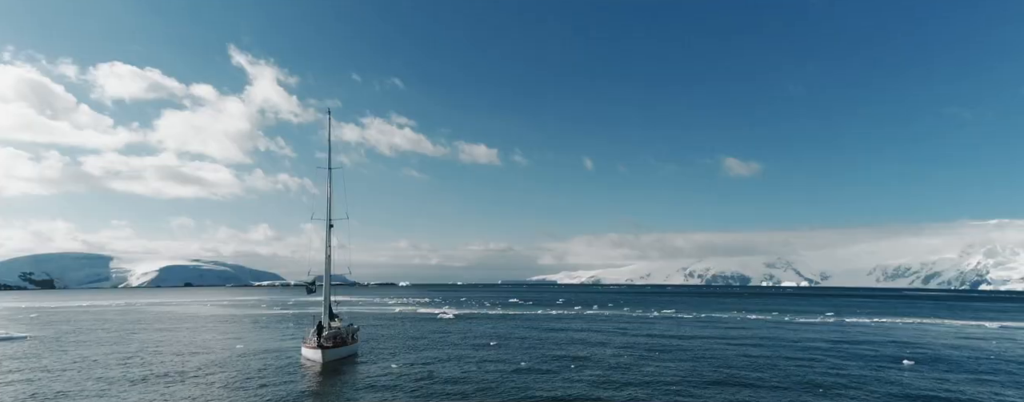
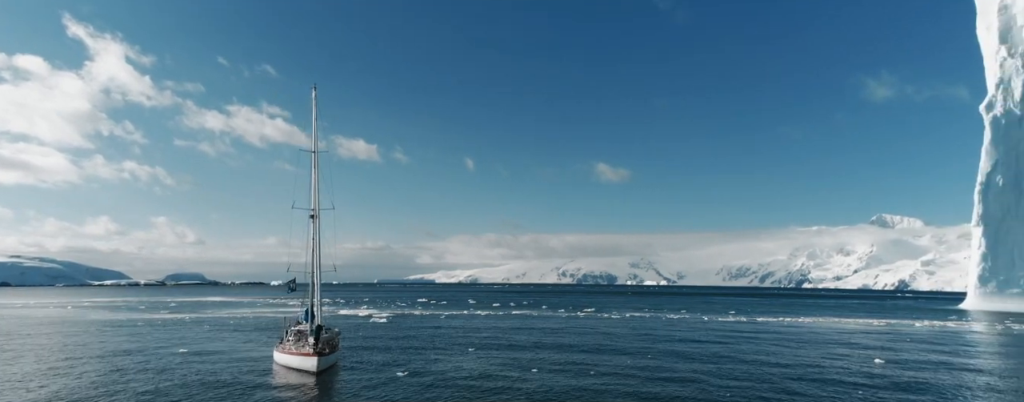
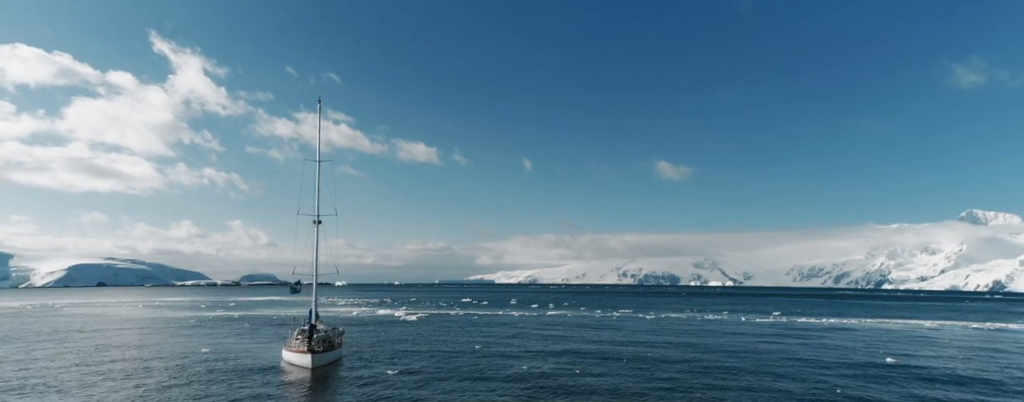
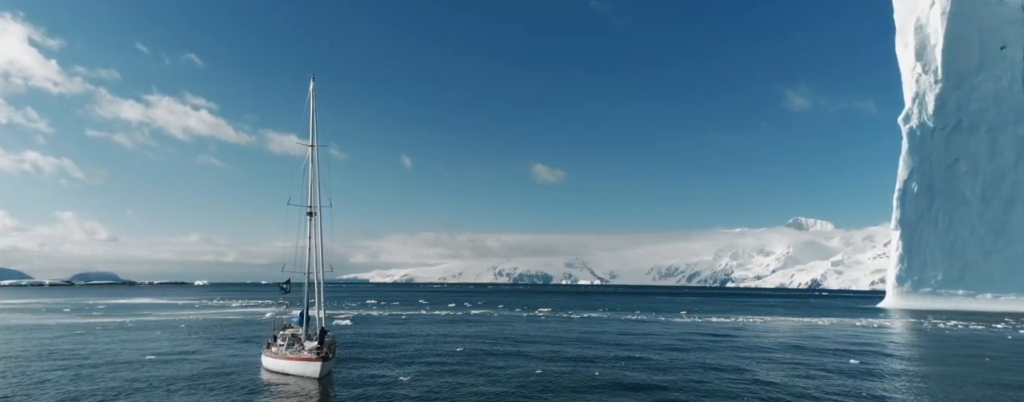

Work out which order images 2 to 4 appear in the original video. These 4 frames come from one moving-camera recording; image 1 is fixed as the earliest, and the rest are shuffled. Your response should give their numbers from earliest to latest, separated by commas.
3, 2, 4
